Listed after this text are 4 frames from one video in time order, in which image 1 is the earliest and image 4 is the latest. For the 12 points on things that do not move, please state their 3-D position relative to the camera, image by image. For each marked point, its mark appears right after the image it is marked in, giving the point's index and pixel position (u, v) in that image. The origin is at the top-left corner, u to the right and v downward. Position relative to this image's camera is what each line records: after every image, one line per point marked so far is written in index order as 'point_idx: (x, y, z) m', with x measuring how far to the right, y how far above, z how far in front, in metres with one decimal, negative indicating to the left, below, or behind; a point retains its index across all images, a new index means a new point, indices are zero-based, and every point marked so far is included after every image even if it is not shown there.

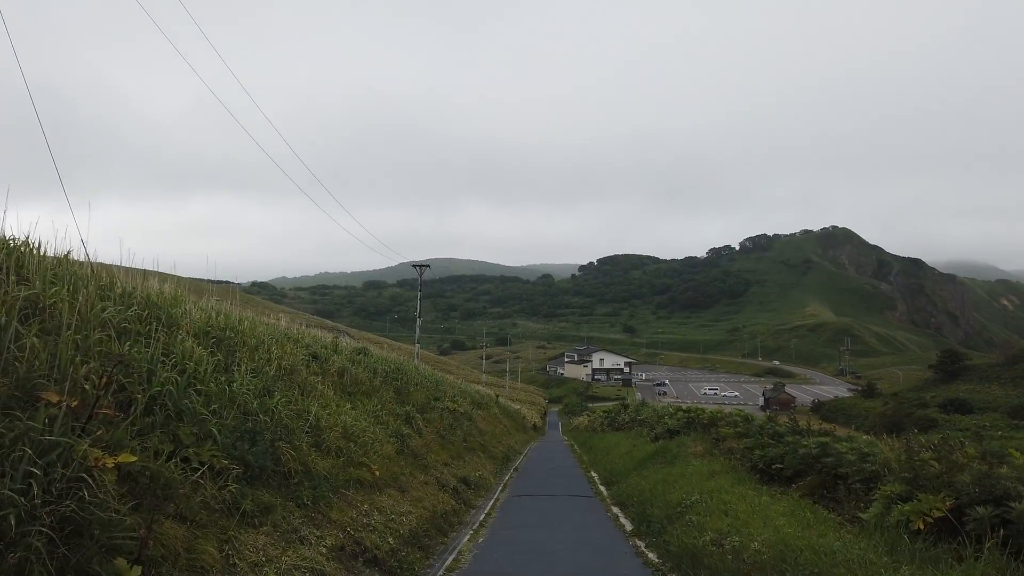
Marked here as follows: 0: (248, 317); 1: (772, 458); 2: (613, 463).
0: (-4.9, -0.6, +11.2) m
1: (+4.0, -2.7, +9.4) m
2: (+2.7, -4.7, +16.1) m
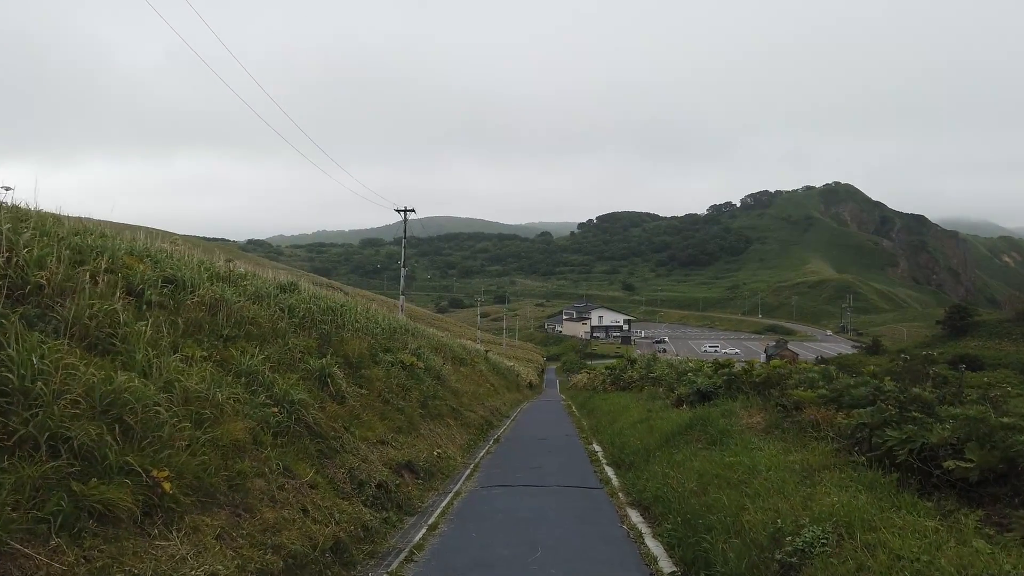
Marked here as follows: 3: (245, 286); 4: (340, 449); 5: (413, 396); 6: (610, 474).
0: (-5.4, +0.8, +6.7) m
1: (+3.6, -1.4, +5.1) m
2: (+2.2, -3.0, +11.9) m
3: (-4.5, 0.0, +10.2) m
4: (-2.1, -2.0, +7.3) m
5: (-1.9, -2.1, +11.7) m
6: (+1.6, -3.0, +9.6) m
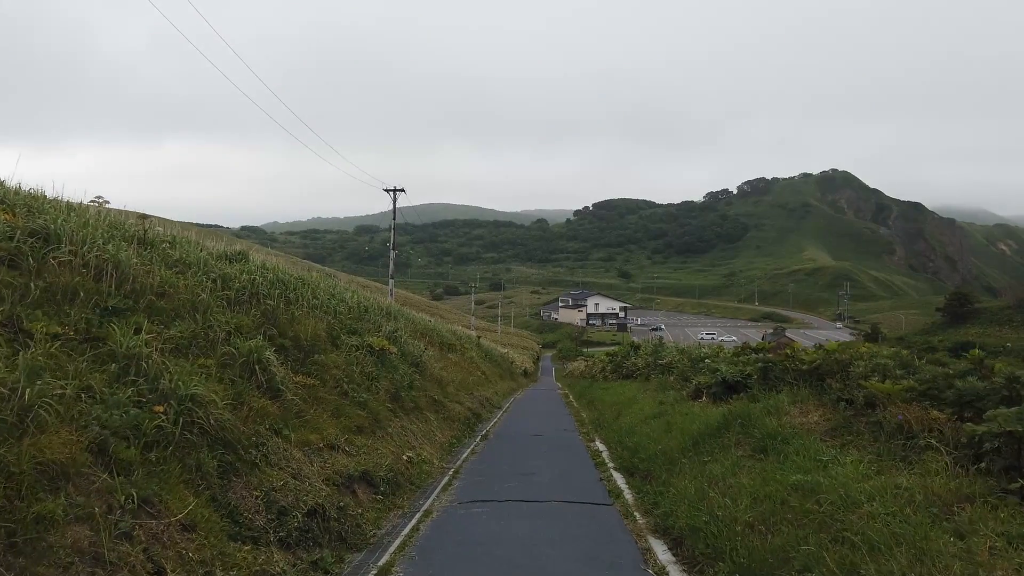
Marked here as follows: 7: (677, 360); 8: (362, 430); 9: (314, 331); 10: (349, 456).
0: (-5.5, +1.2, +4.7) m
1: (+3.4, -1.0, +3.2) m
2: (+2.0, -2.5, +10.0) m
3: (-4.7, +0.5, +8.2) m
4: (-2.3, -1.5, +5.3) m
5: (-2.1, -1.6, +9.8) m
6: (+1.4, -2.5, +7.7) m
7: (+4.1, -1.8, +15.0) m
8: (-2.0, -1.9, +8.1) m
9: (-3.0, -0.7, +9.2) m
10: (-1.9, -2.0, +7.1) m
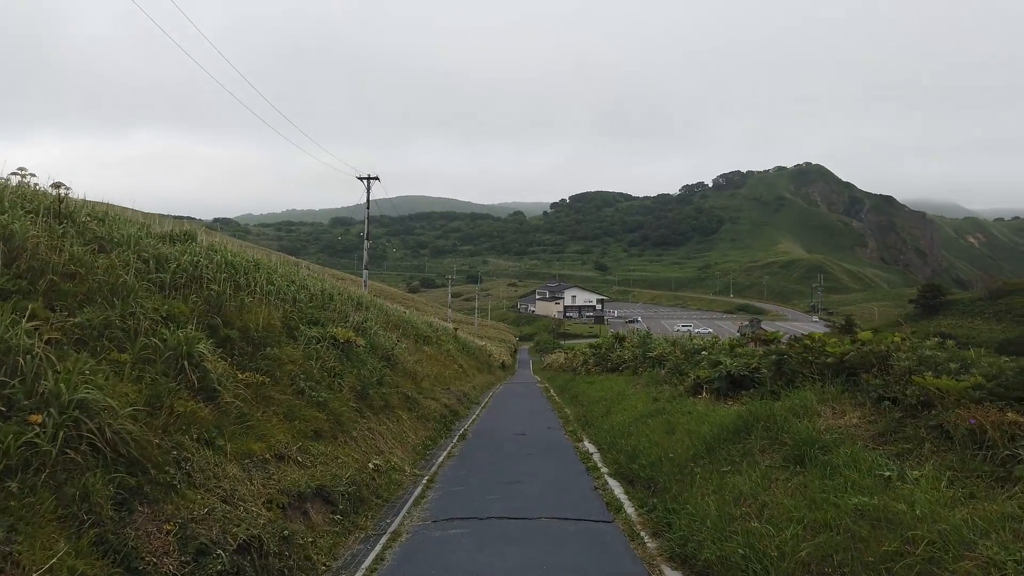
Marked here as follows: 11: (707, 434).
0: (-5.6, +1.4, +3.4) m
1: (+3.4, -0.8, +2.2) m
2: (+1.7, -2.2, +9.0) m
3: (-4.9, +0.7, +6.9) m
4: (-2.3, -1.4, +4.2) m
5: (-2.4, -1.4, +8.6) m
6: (+1.2, -2.3, +6.7) m
7: (+3.7, -1.5, +14.1) m
8: (-2.2, -1.7, +6.9) m
9: (-3.2, -0.4, +7.9) m
10: (-2.0, -1.8, +6.0) m
11: (+2.1, -1.6, +6.6) m
